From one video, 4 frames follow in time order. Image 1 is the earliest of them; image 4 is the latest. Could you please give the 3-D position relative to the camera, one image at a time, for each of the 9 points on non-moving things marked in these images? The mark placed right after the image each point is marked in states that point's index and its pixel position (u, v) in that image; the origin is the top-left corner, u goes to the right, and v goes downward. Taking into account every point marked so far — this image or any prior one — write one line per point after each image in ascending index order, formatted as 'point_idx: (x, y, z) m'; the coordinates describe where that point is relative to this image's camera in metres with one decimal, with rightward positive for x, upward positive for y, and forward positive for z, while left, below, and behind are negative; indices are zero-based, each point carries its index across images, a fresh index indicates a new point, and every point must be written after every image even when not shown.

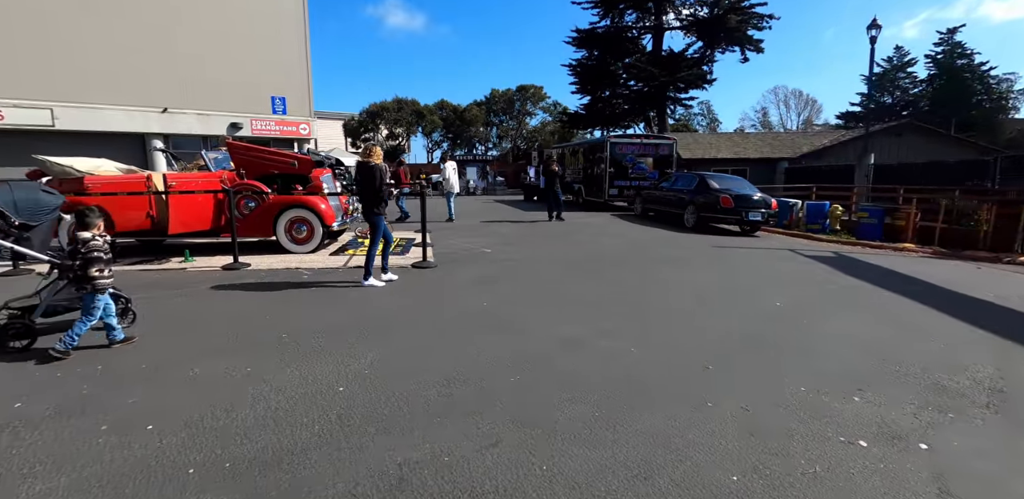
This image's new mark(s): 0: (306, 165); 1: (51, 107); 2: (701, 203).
0: (-3.5, +1.4, +7.7) m
1: (-19.0, +6.0, +18.4) m
2: (+6.1, +1.5, +14.6) m
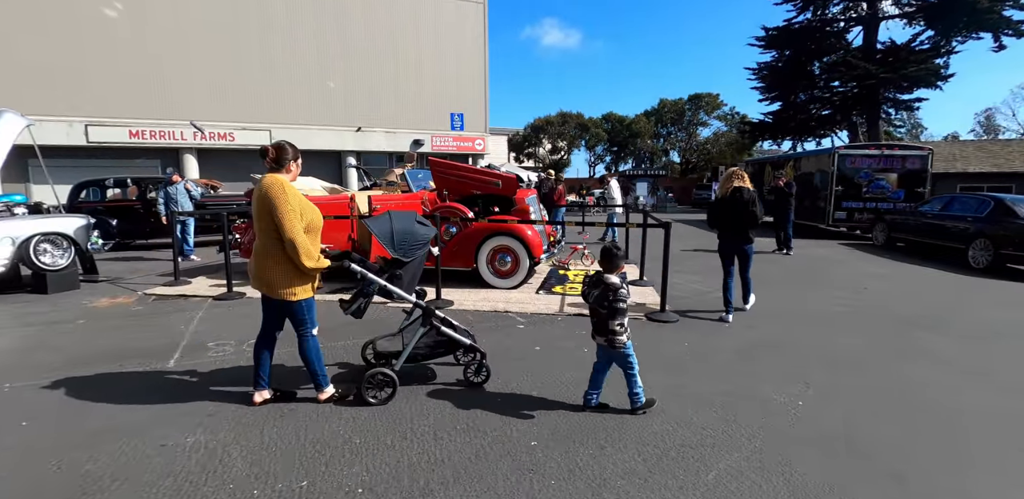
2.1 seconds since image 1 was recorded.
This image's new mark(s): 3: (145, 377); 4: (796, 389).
0: (0.0, +0.9, +6.5) m
1: (-11.5, +5.7, +21.3) m
2: (+11.1, +0.3, +10.3) m
3: (-3.0, -1.0, +3.6) m
4: (+2.5, -1.2, +3.9) m
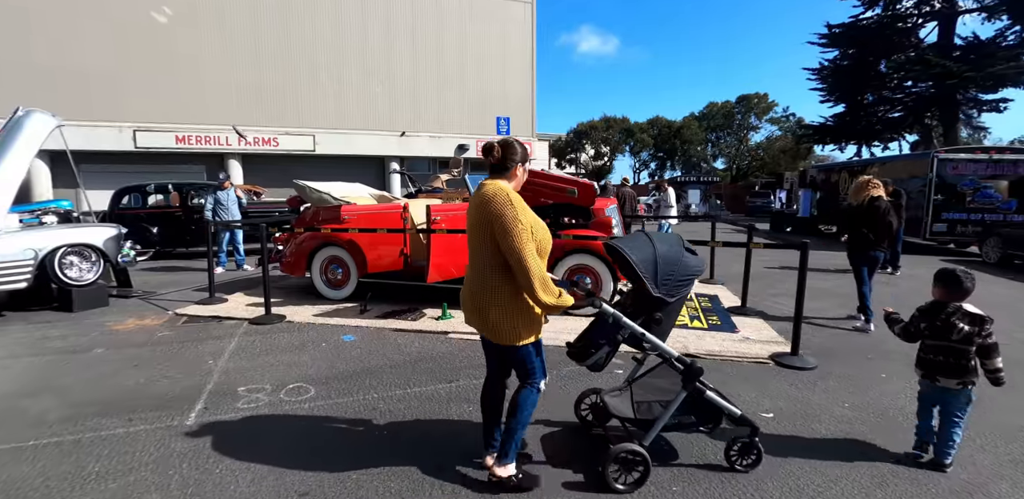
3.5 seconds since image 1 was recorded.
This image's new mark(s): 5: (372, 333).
0: (+0.9, +0.7, +5.5) m
1: (-9.4, +5.4, +21.1) m
2: (+12.3, -0.1, +8.5) m
3: (-2.2, -1.2, +2.8) m
4: (+3.2, -1.4, +2.7) m
5: (-1.5, -0.9, +4.7) m
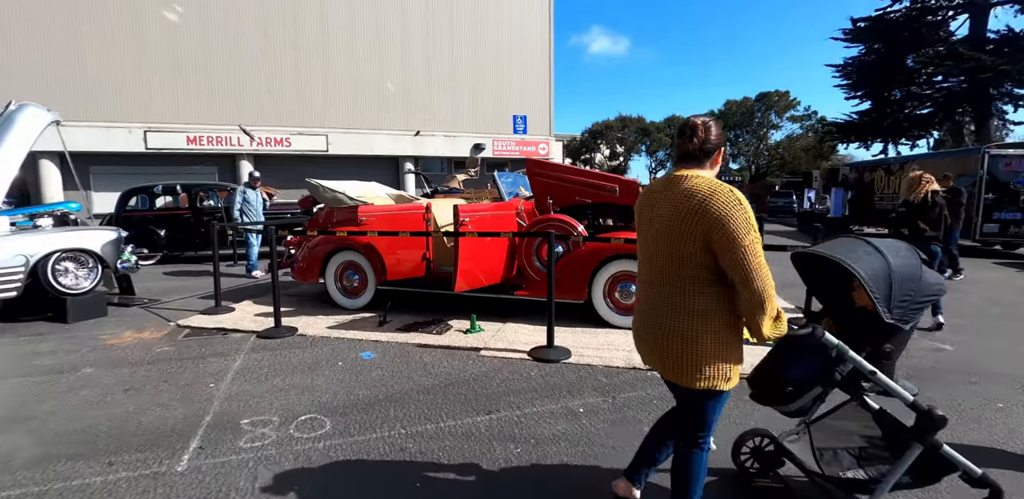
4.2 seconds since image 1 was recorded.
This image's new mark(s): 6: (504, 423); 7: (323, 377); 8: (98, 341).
0: (+1.3, +0.6, +4.9) m
1: (-8.7, +5.3, +20.8) m
2: (+12.8, -0.2, +7.7) m
3: (-1.9, -1.2, +2.3) m
4: (+3.5, -1.5, +2.1) m
5: (-1.1, -0.9, +4.2) m
6: (0.0, -1.1, +2.9) m
7: (-1.5, -1.0, +3.6) m
8: (-4.1, -0.9, +4.5) m
